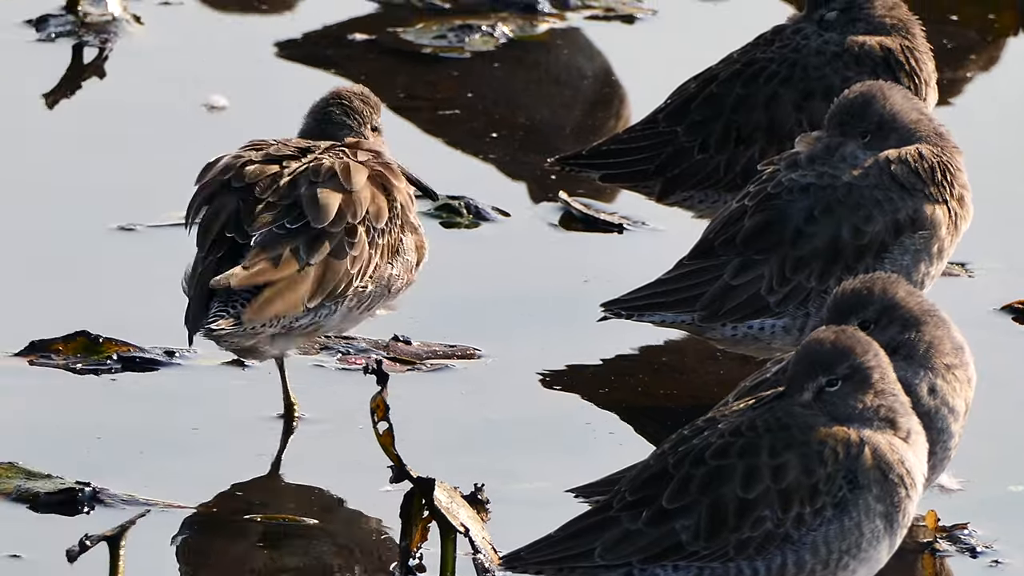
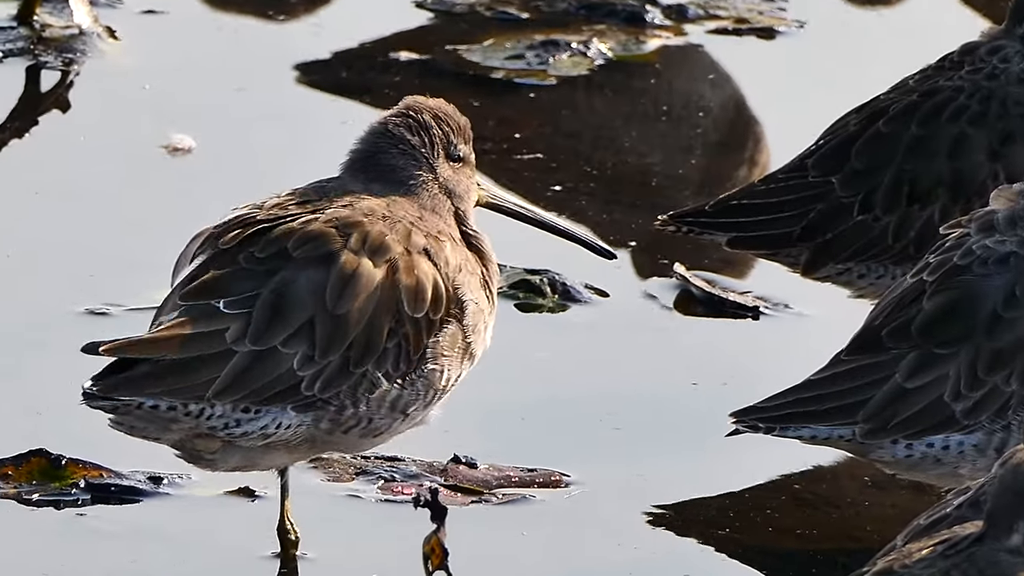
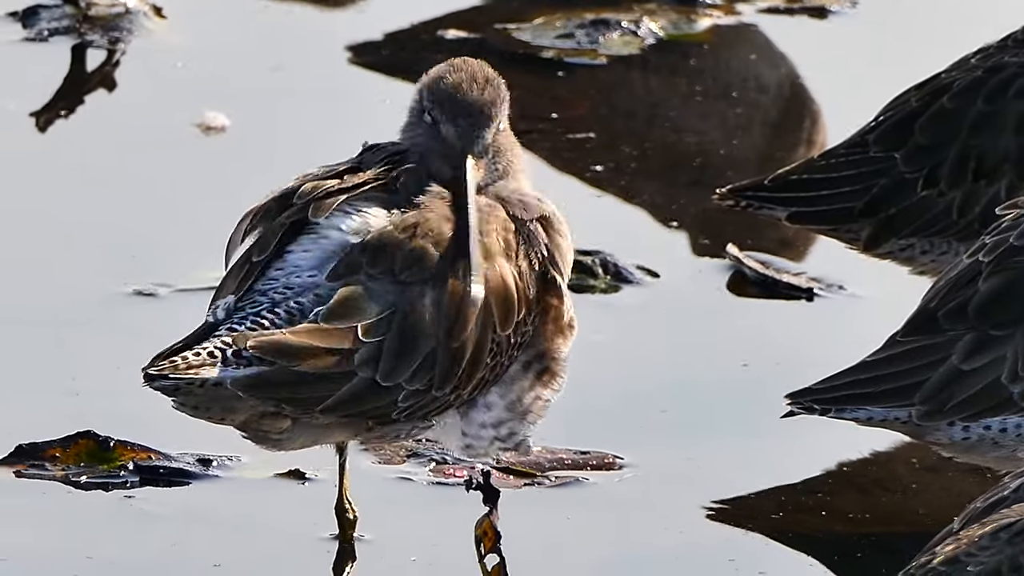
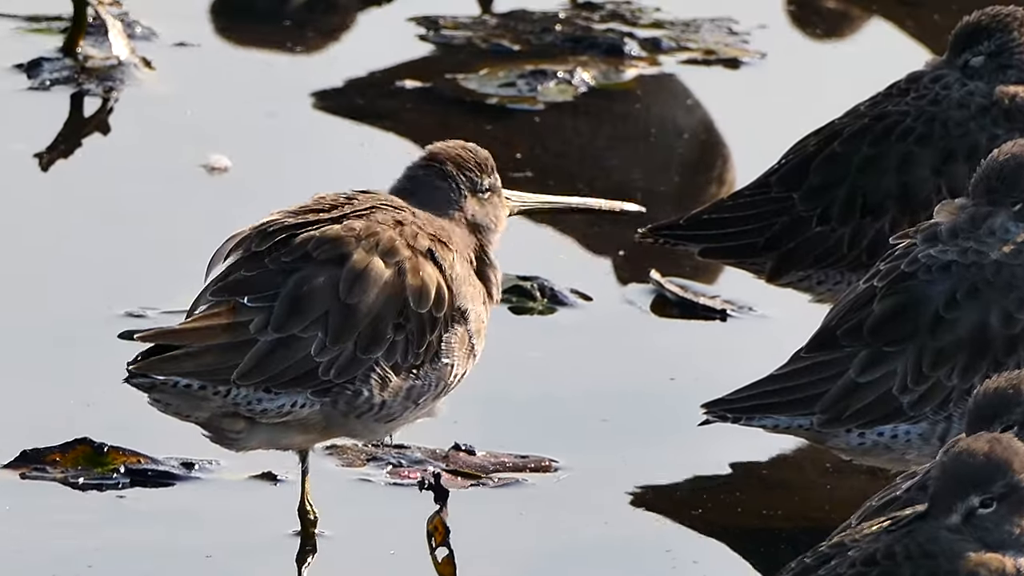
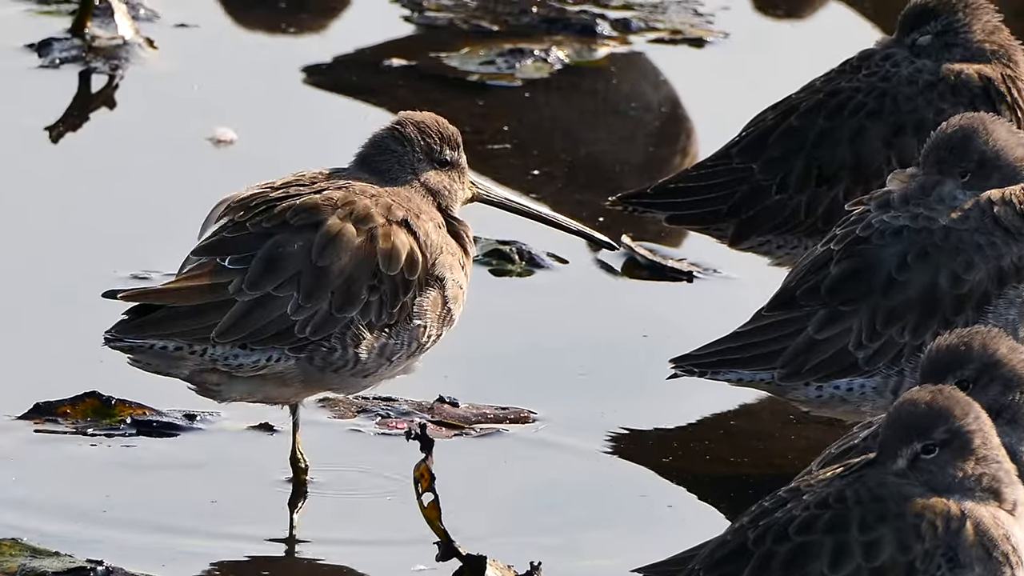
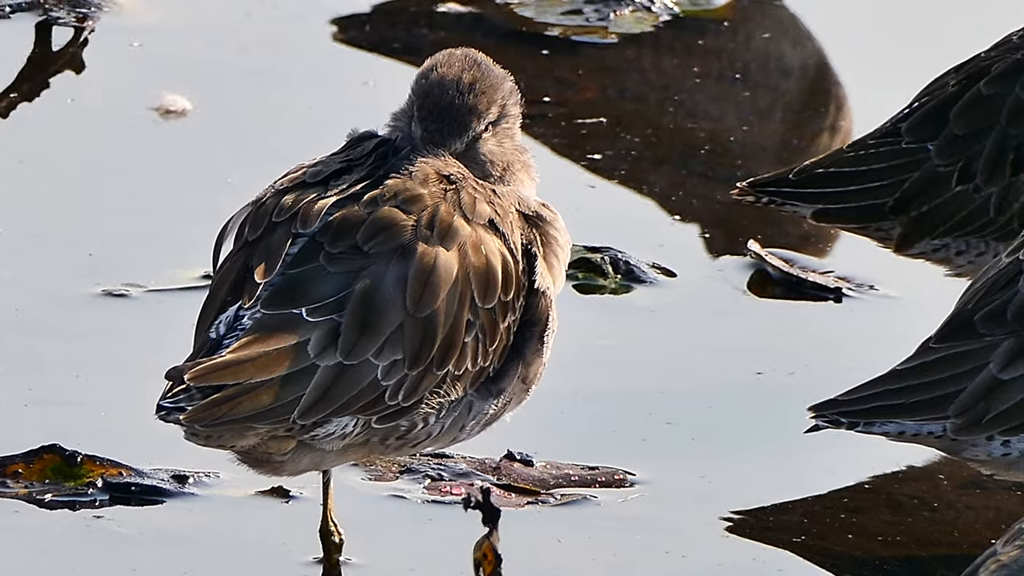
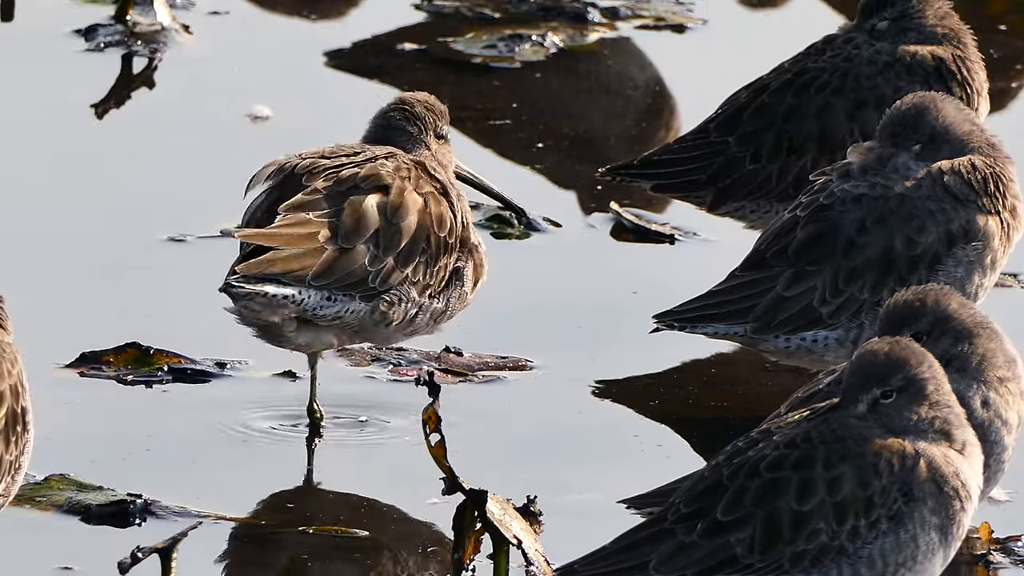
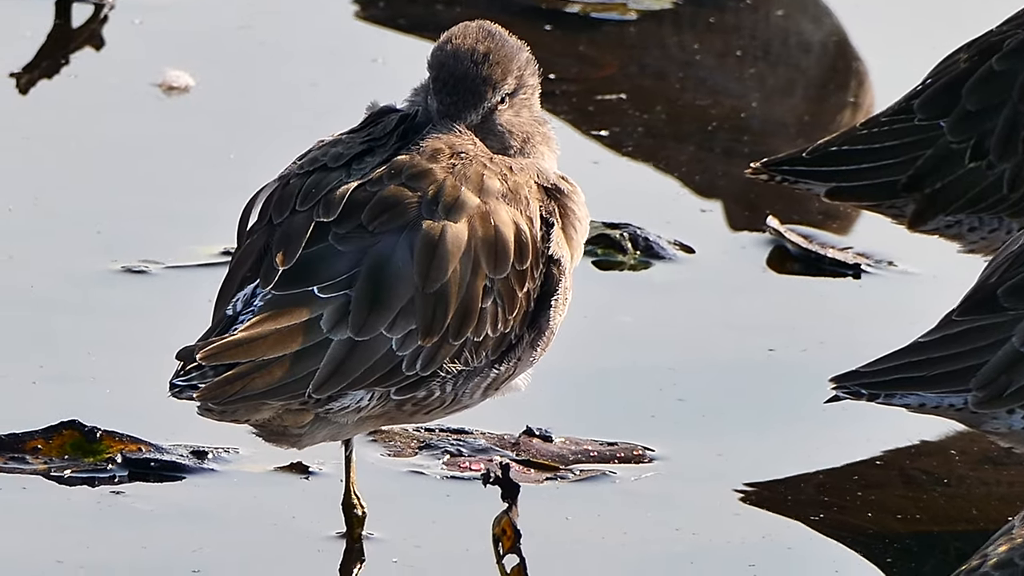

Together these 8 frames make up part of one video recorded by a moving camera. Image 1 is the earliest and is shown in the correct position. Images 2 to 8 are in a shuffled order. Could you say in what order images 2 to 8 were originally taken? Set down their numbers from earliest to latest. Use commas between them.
7, 5, 4, 2, 3, 6, 8
